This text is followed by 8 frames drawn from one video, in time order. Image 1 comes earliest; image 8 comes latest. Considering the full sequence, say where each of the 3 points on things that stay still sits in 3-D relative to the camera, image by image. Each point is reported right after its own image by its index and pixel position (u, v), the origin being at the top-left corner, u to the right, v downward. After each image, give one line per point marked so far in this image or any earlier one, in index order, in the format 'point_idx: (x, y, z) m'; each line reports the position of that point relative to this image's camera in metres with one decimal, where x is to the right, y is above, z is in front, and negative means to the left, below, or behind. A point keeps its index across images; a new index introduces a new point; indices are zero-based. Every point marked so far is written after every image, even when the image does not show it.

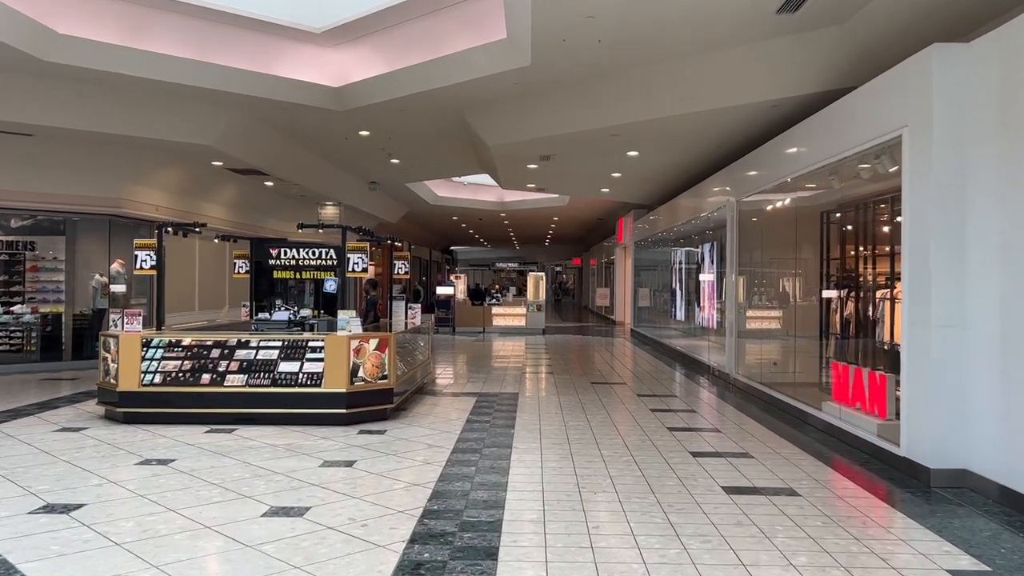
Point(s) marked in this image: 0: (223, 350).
0: (-2.0, -0.4, +6.1) m
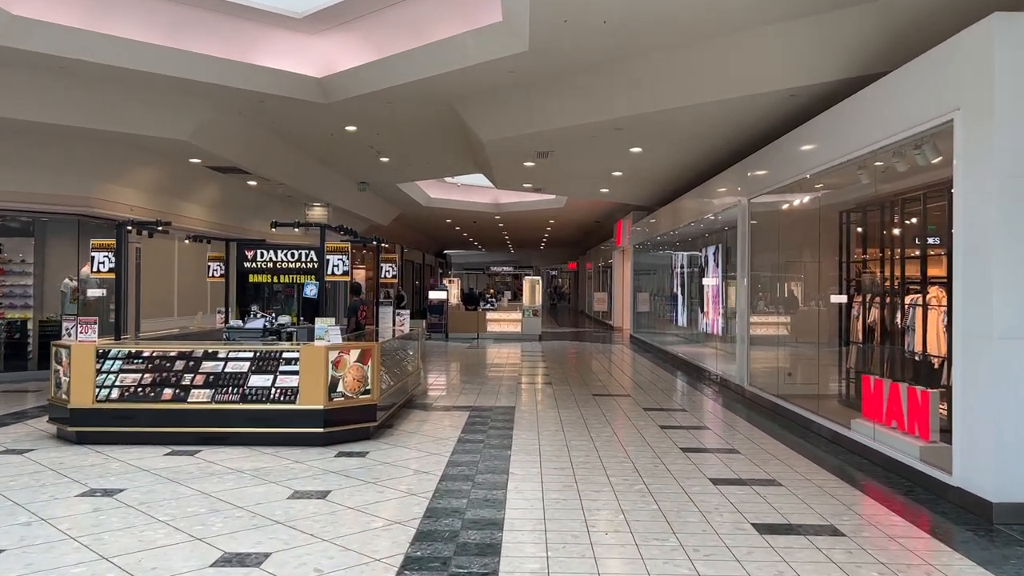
0: (-2.0, -0.5, +5.5) m
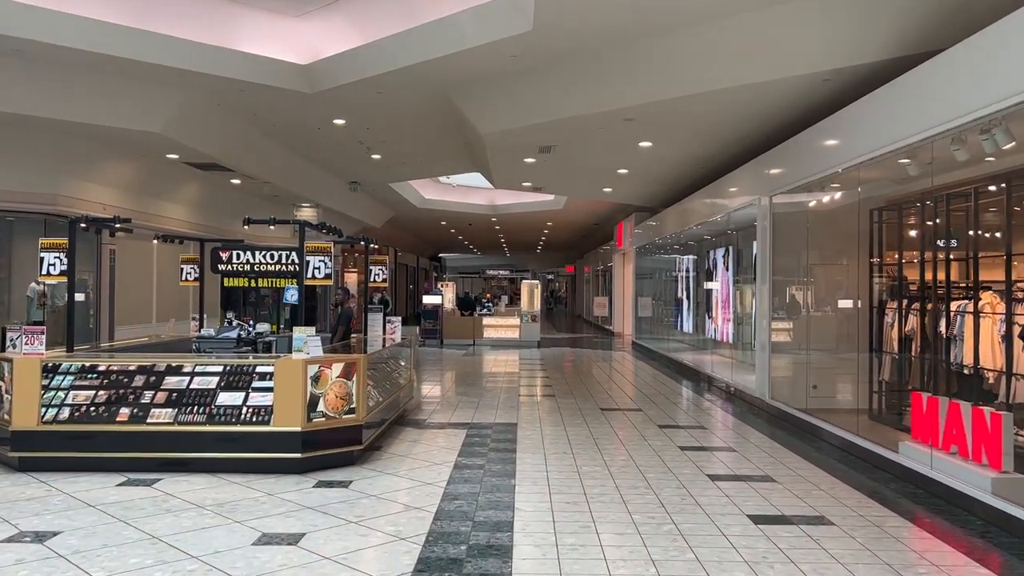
0: (-2.0, -0.5, +4.8) m
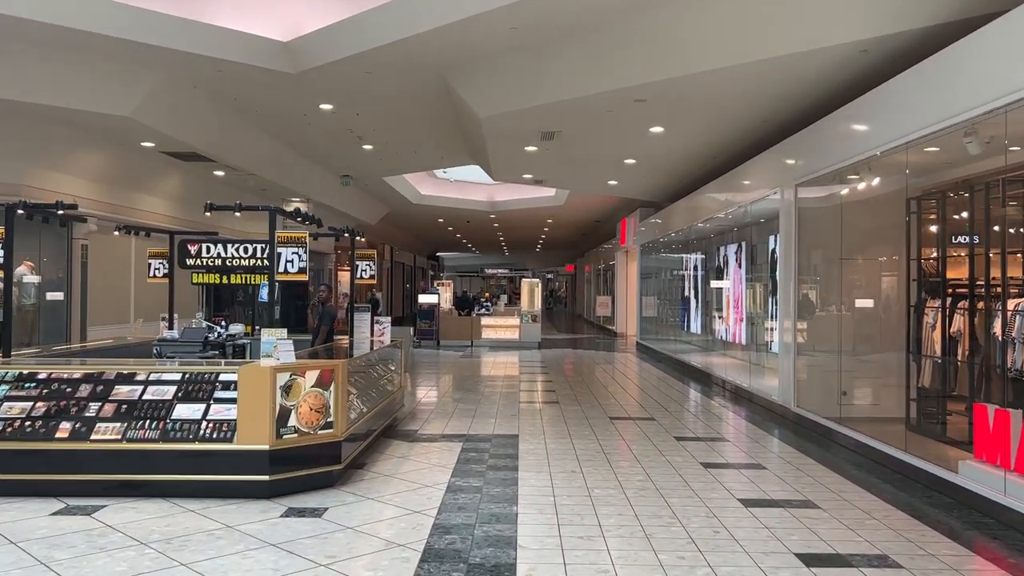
0: (-2.0, -0.5, +4.2) m
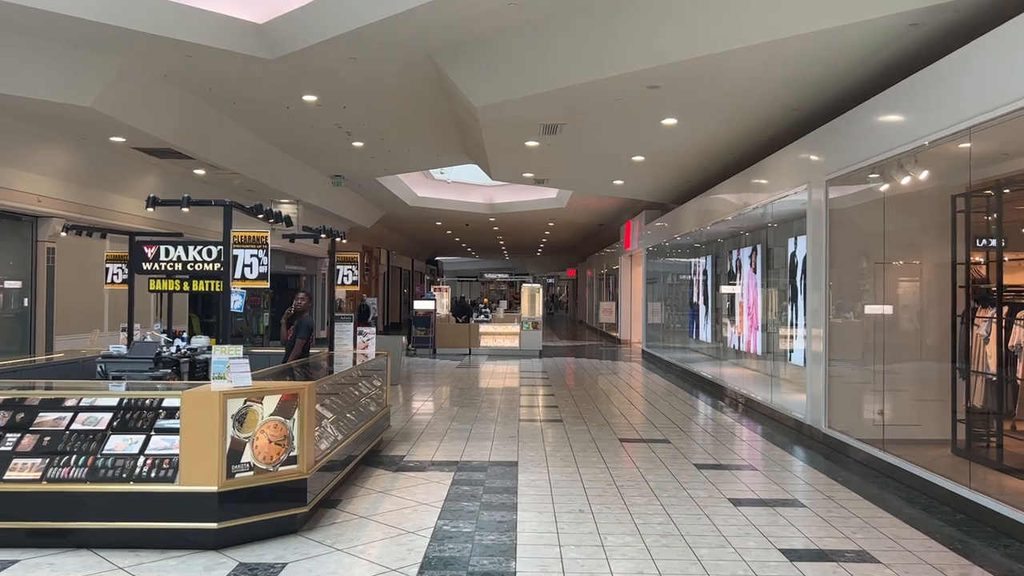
0: (-2.0, -0.5, +3.6) m
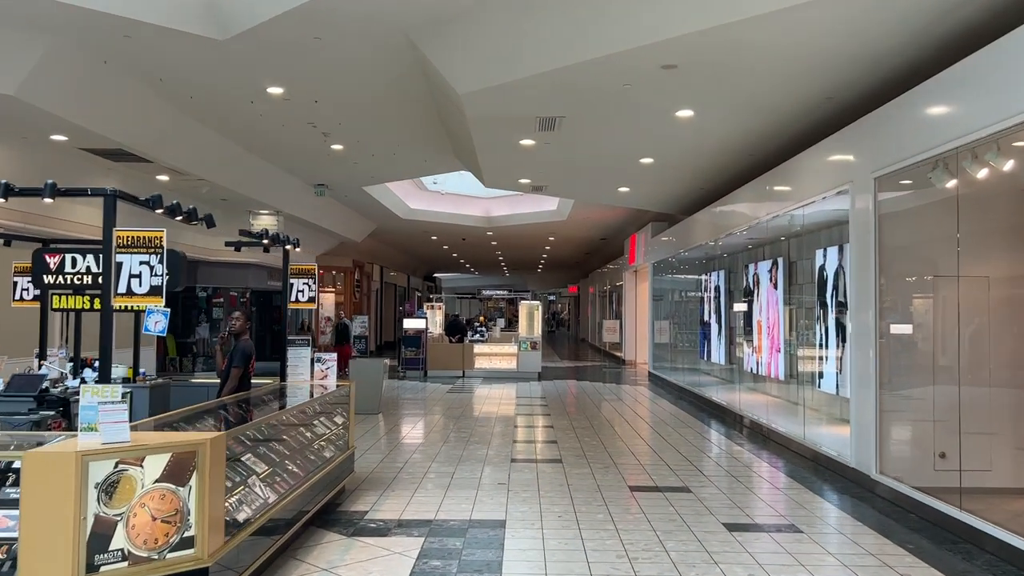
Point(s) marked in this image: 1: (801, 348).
0: (-2.1, -0.6, +2.6) m
1: (+2.7, -0.6, +8.2) m
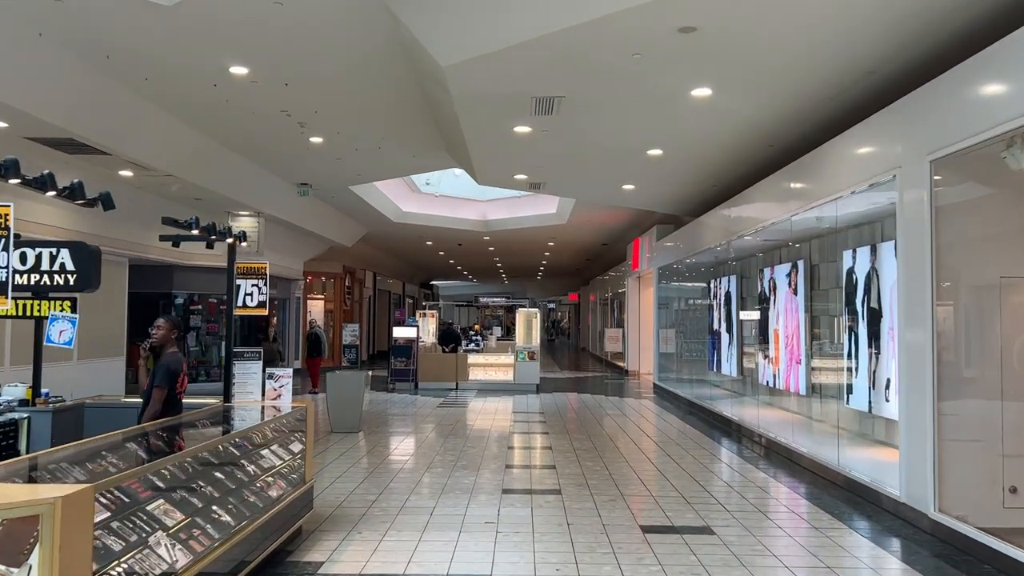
0: (-2.1, -0.6, +1.8) m
1: (+2.7, -0.6, +7.4) m
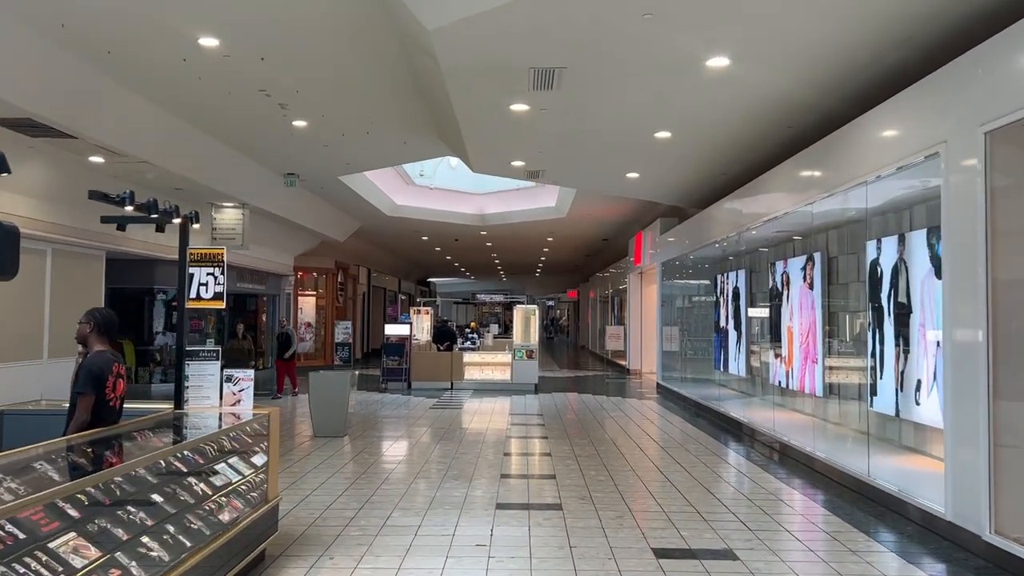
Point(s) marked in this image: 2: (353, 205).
0: (-2.2, -0.5, +1.3) m
1: (+2.6, -0.6, +6.9) m
2: (-2.5, +1.3, +13.4) m
